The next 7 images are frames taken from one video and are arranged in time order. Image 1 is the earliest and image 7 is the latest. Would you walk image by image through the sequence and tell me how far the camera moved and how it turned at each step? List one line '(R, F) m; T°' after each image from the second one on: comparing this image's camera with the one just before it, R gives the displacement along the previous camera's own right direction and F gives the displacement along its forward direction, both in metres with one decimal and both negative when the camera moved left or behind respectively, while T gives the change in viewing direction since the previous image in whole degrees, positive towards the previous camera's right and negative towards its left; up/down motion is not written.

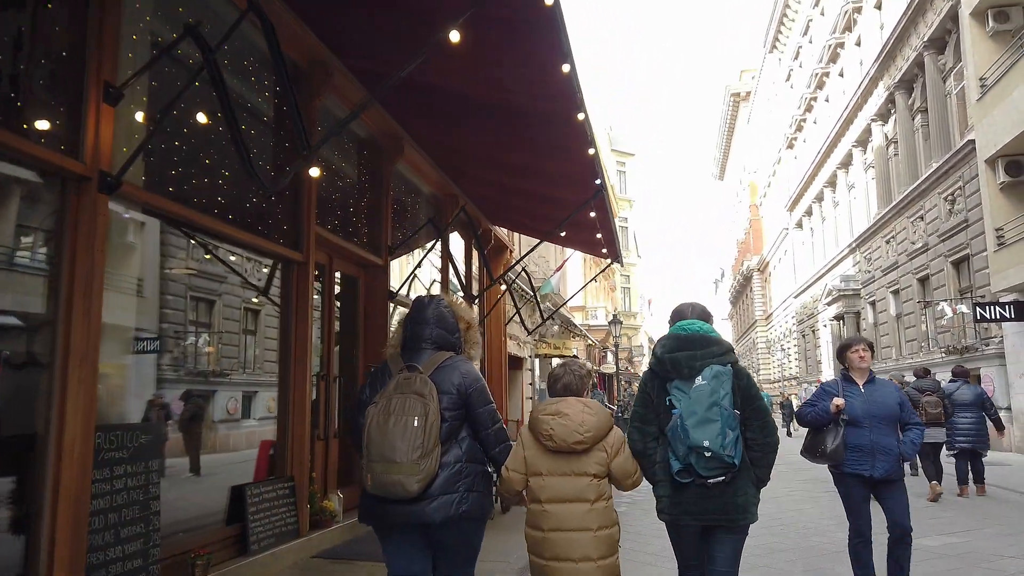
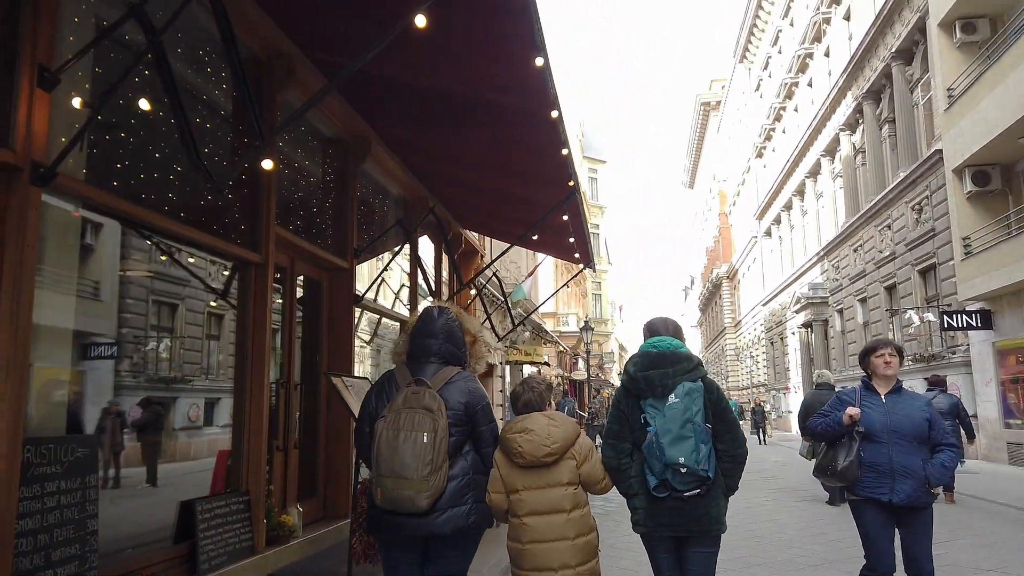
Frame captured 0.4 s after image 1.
(0.0, +0.3) m; +2°
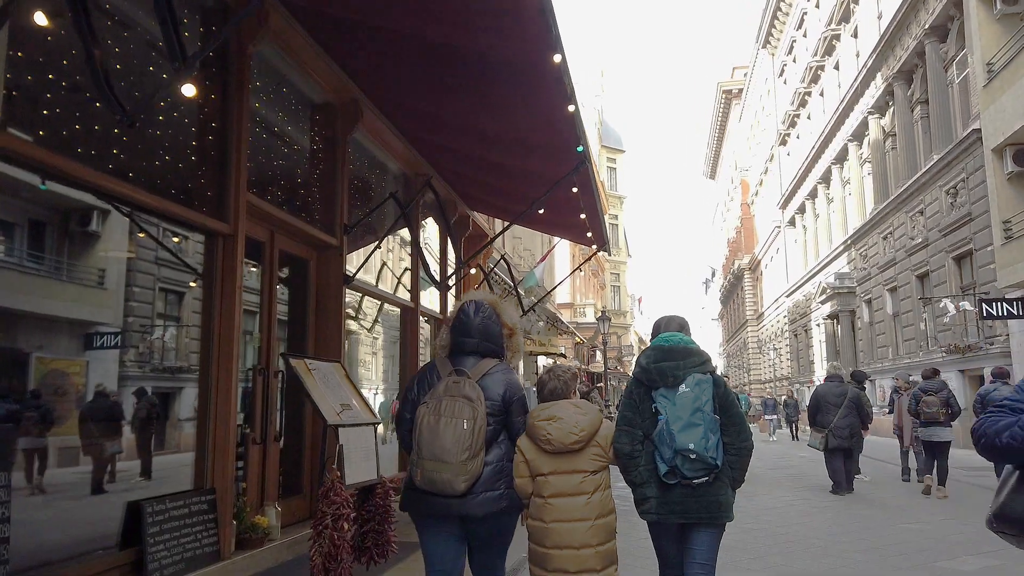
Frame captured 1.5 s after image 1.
(+0.2, +0.7) m; -1°
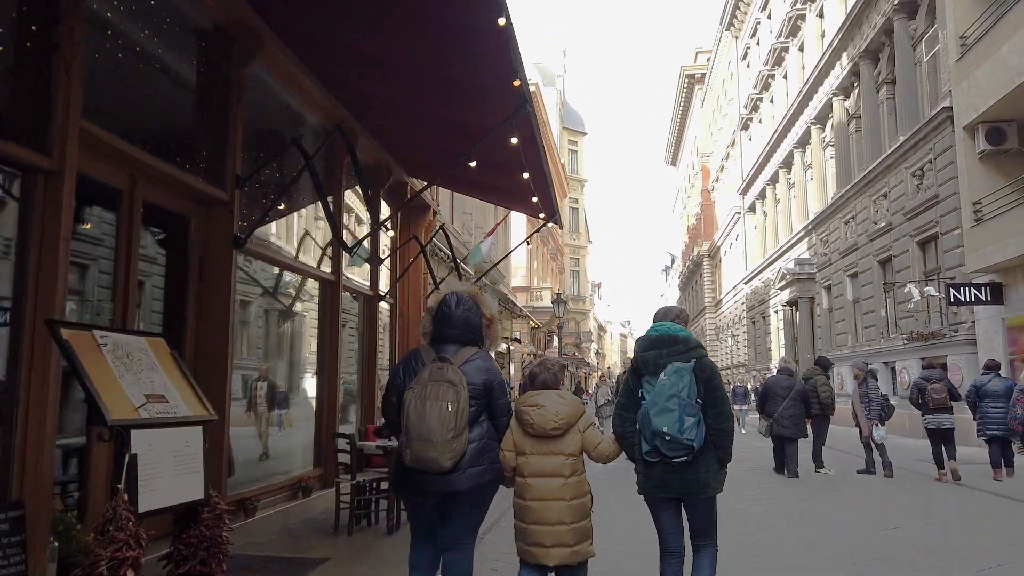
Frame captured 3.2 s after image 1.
(+0.3, +1.2) m; +3°
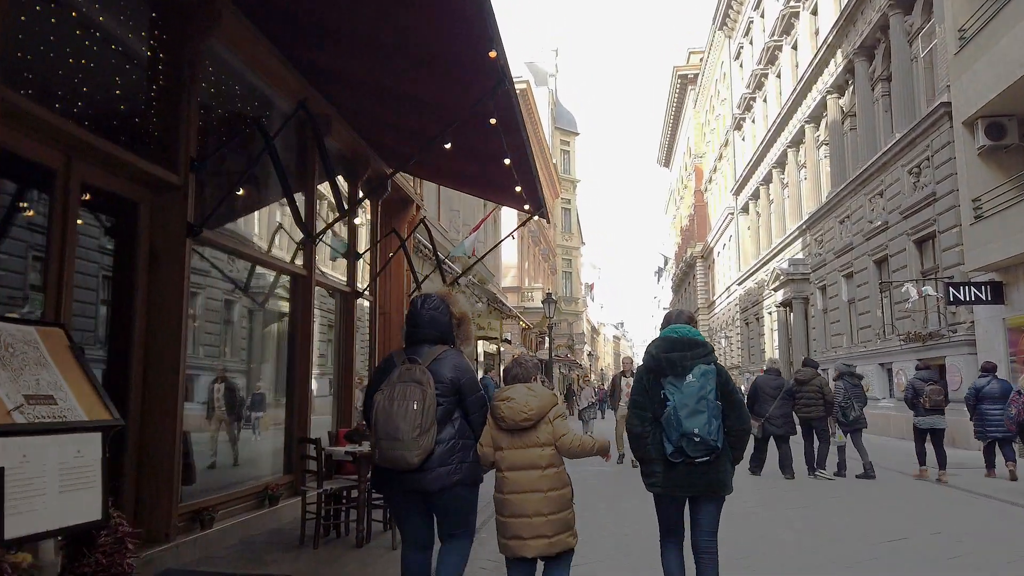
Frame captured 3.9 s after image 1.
(+0.1, +0.5) m; +1°
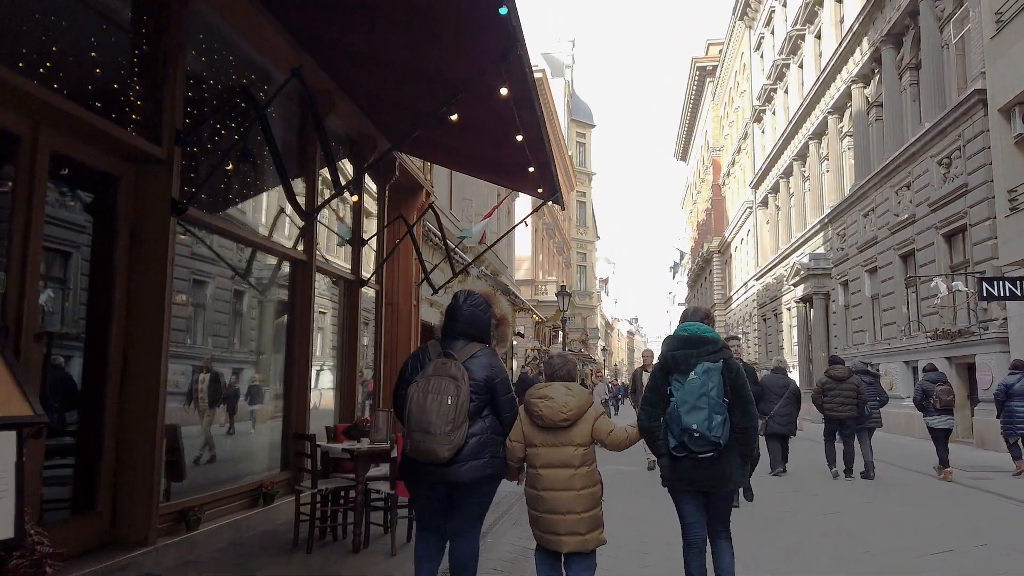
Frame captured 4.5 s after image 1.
(0.0, +0.5) m; -1°
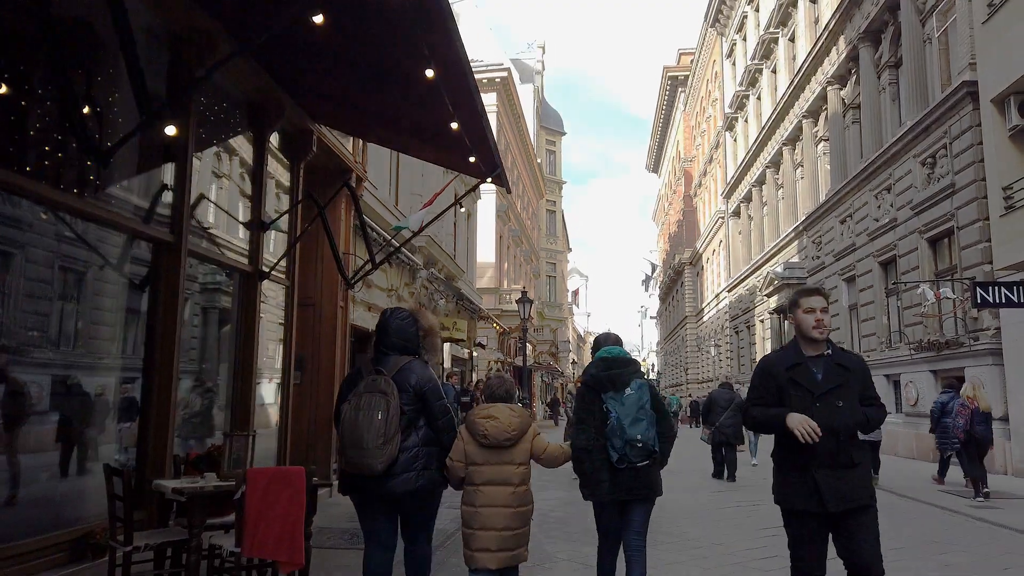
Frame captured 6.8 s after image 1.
(+0.4, +1.5) m; +2°
